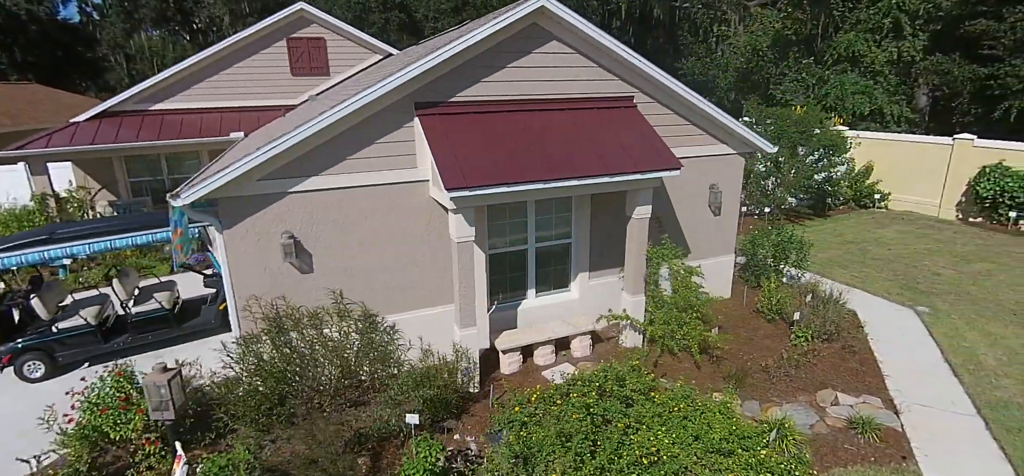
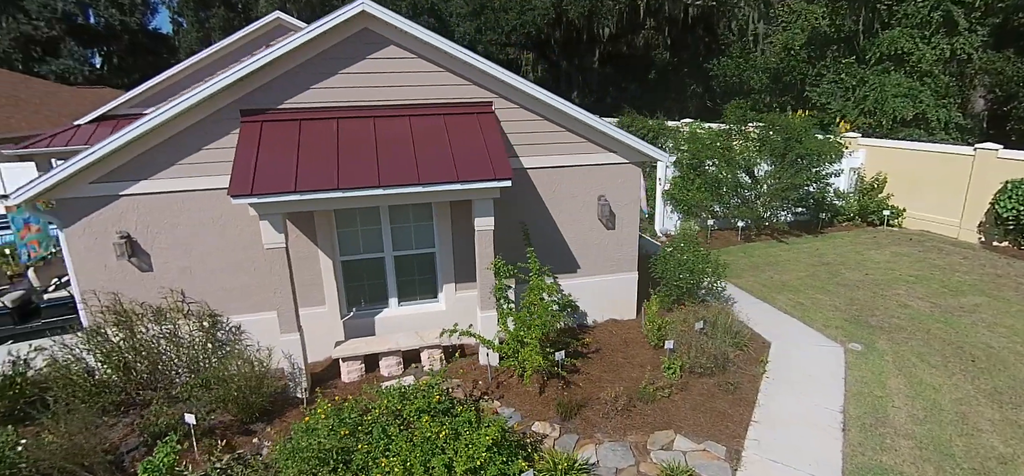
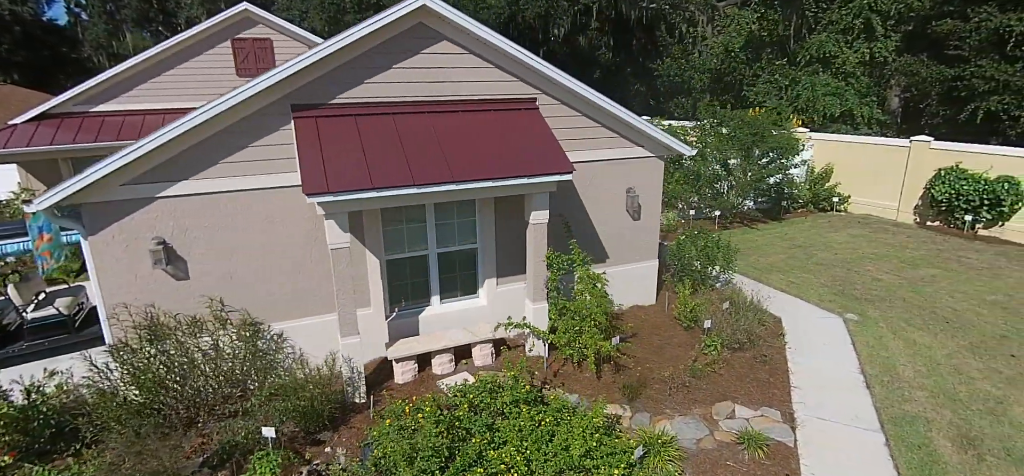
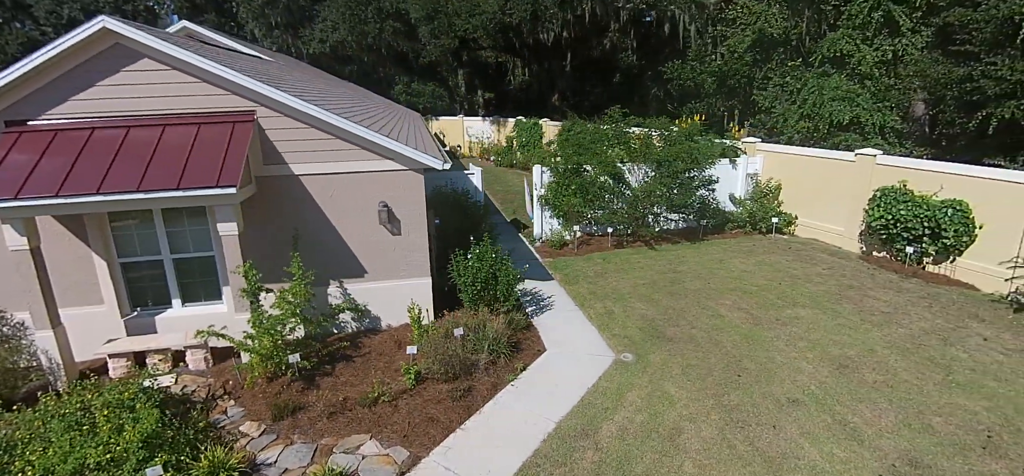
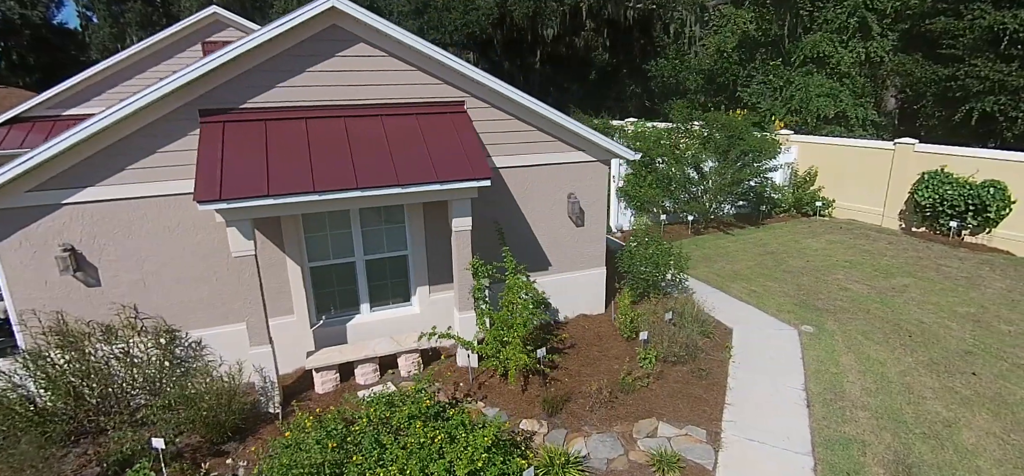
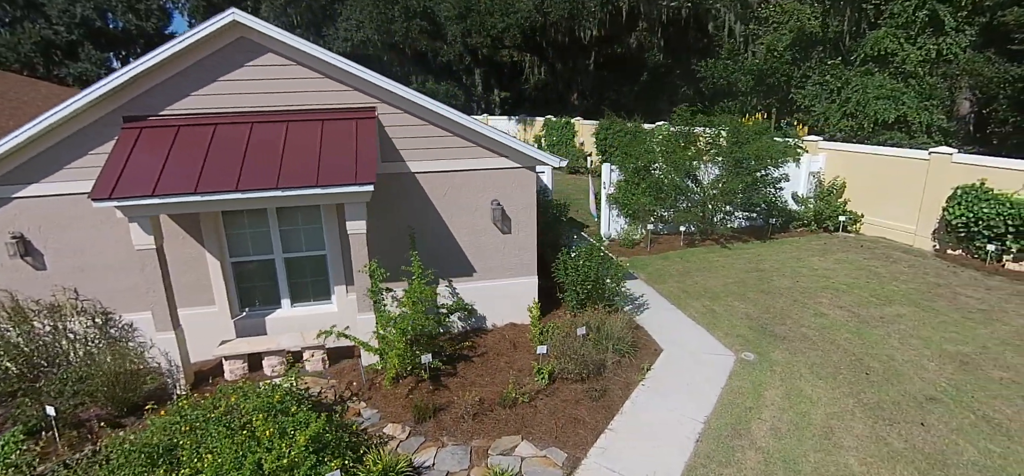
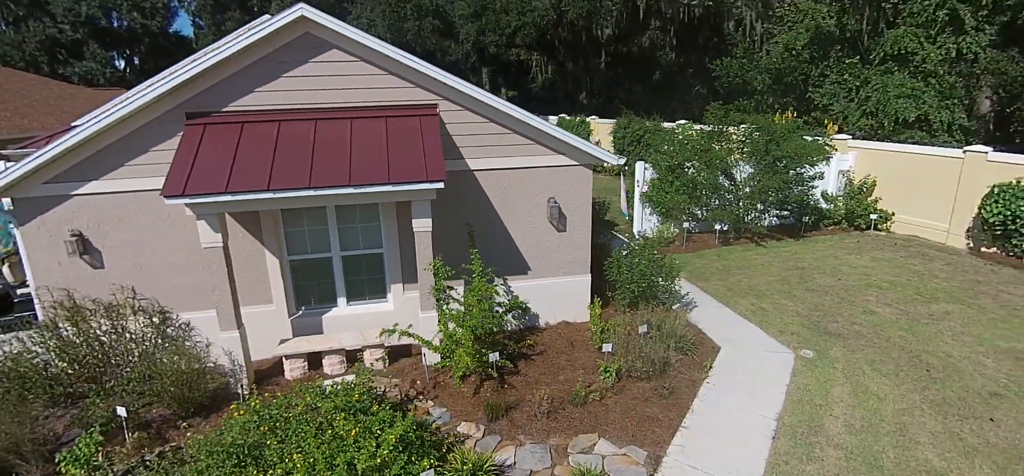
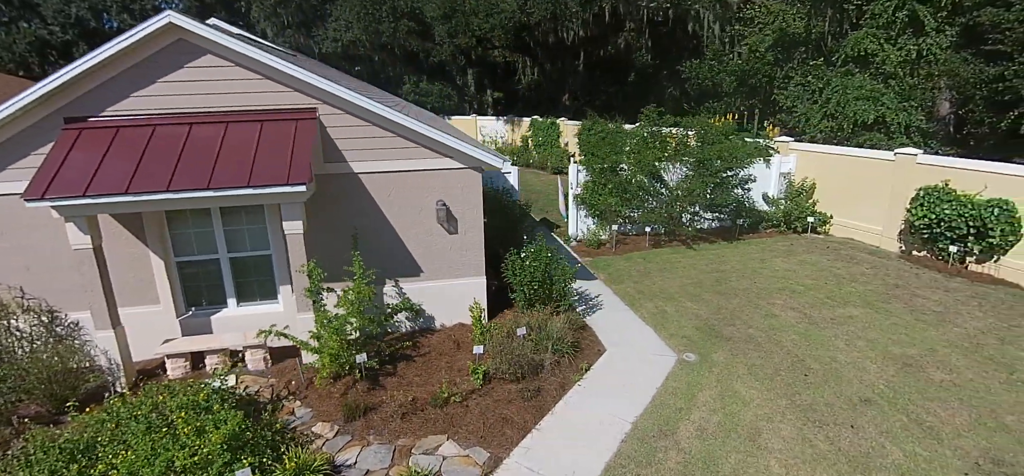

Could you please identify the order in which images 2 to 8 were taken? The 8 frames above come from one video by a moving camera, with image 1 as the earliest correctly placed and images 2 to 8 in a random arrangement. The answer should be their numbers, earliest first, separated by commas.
3, 5, 2, 7, 6, 8, 4
